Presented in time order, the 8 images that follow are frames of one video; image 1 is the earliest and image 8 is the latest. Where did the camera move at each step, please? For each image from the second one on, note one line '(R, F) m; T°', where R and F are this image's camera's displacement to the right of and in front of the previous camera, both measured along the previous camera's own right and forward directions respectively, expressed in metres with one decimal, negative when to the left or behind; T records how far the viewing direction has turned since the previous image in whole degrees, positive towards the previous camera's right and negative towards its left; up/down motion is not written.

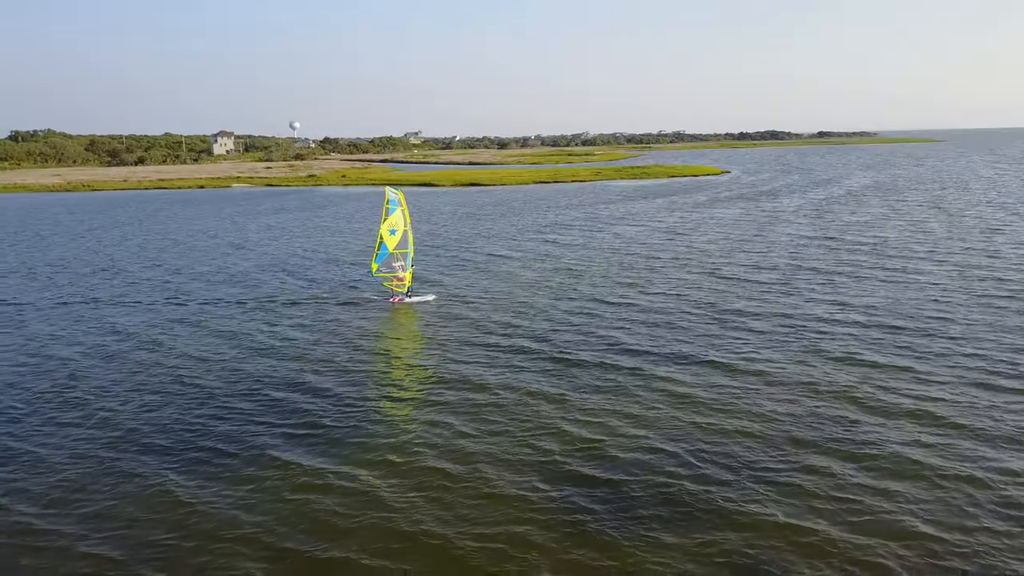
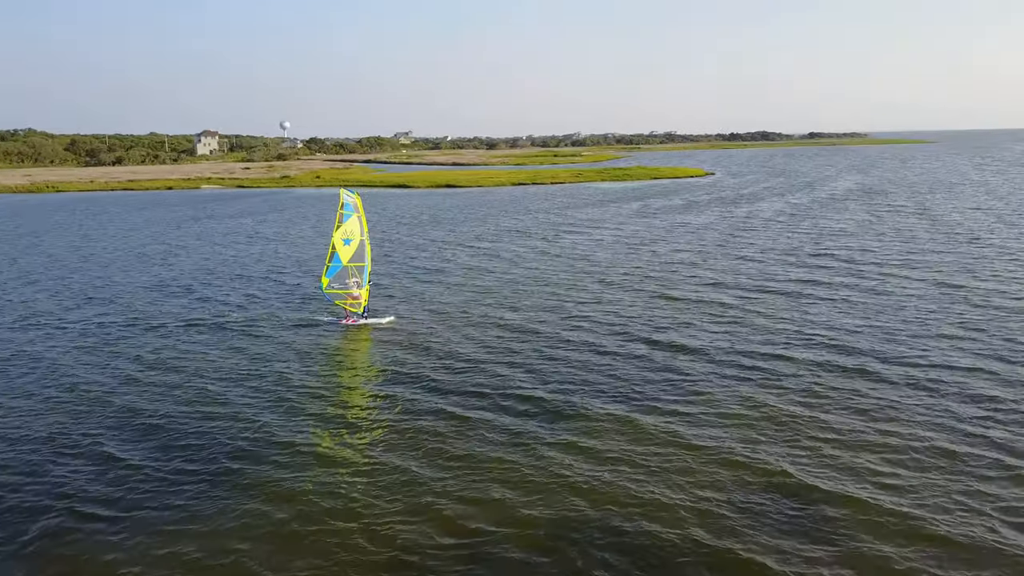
(+3.2, +4.4) m; +1°
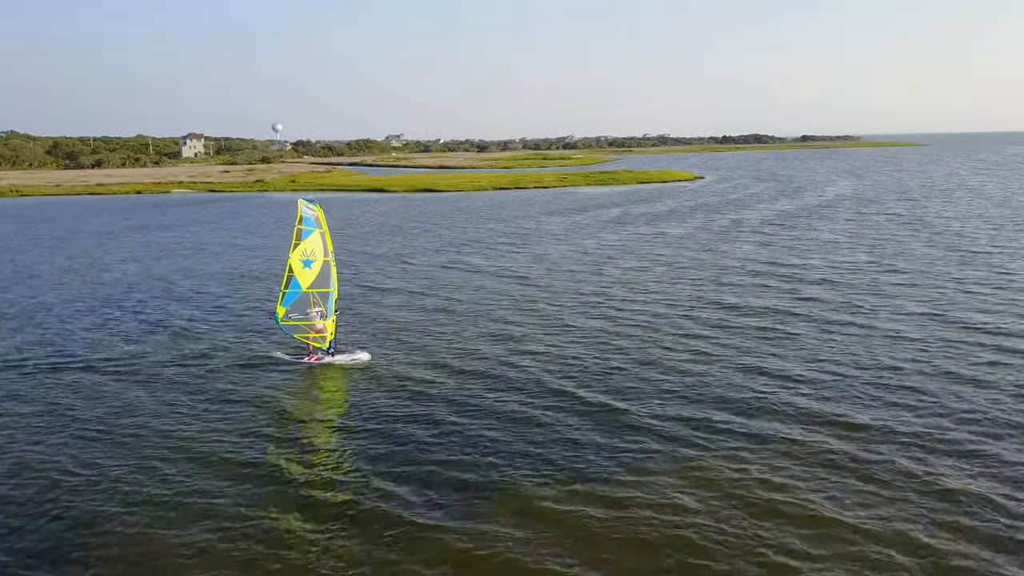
(+2.7, +5.2) m; 0°
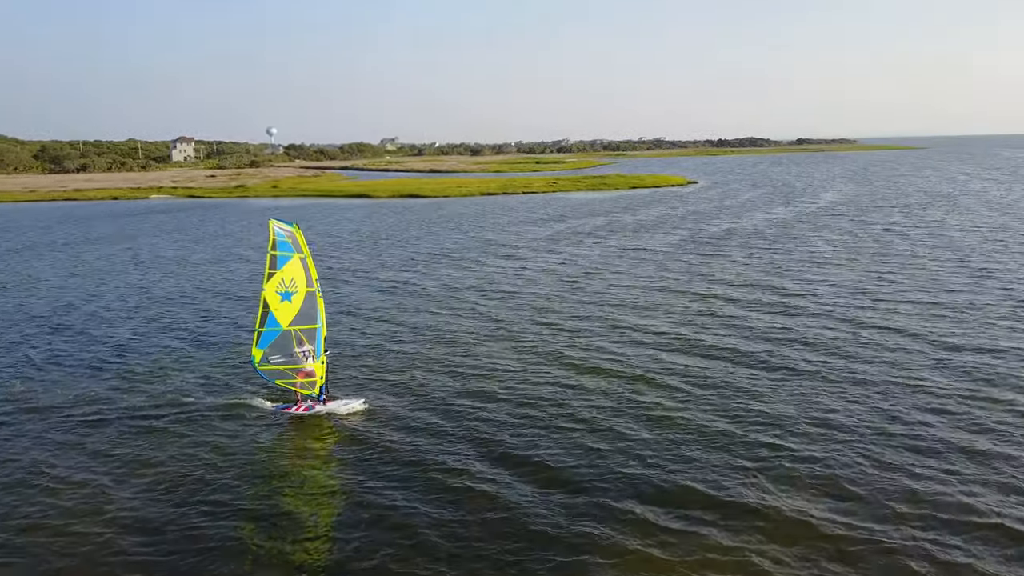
(+1.8, +4.4) m; 0°
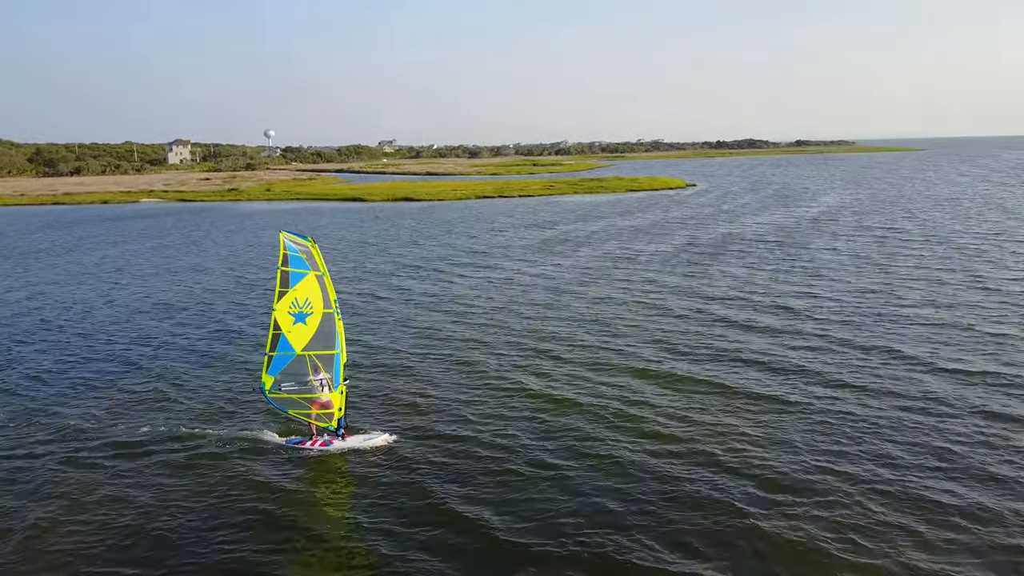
(+0.5, +2.3) m; 0°
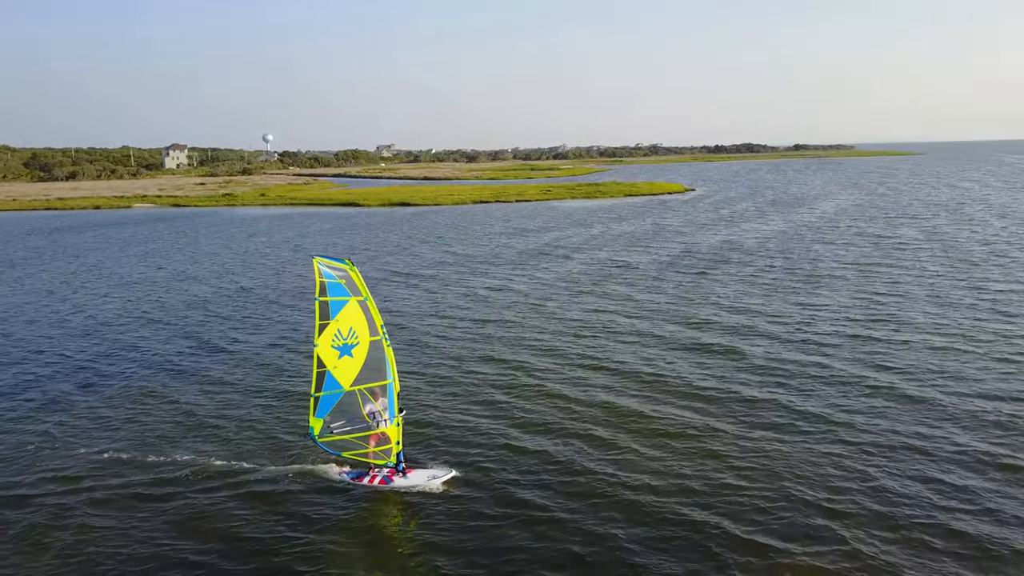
(+0.3, +1.5) m; 0°
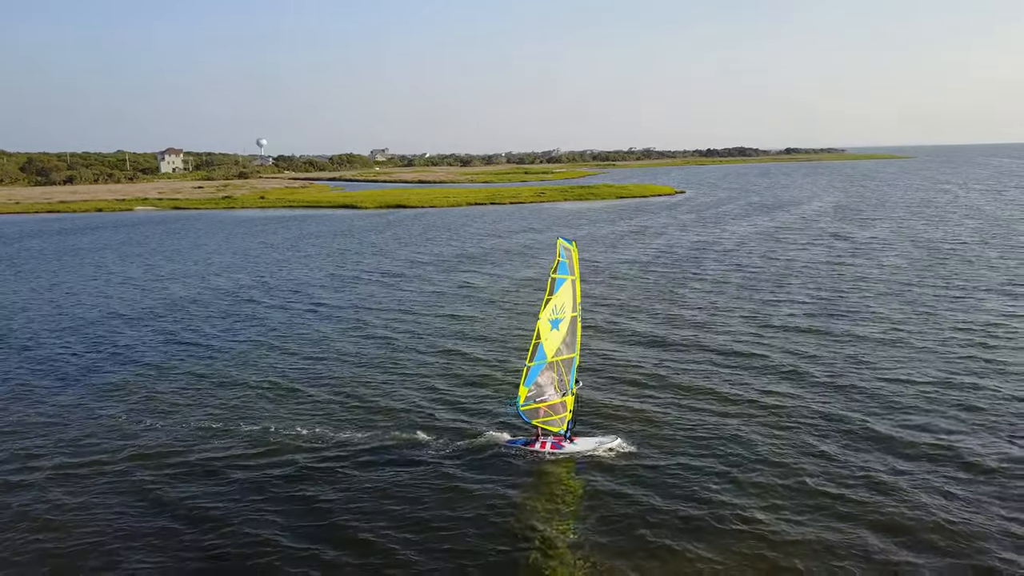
(0.0, -3.5) m; 0°
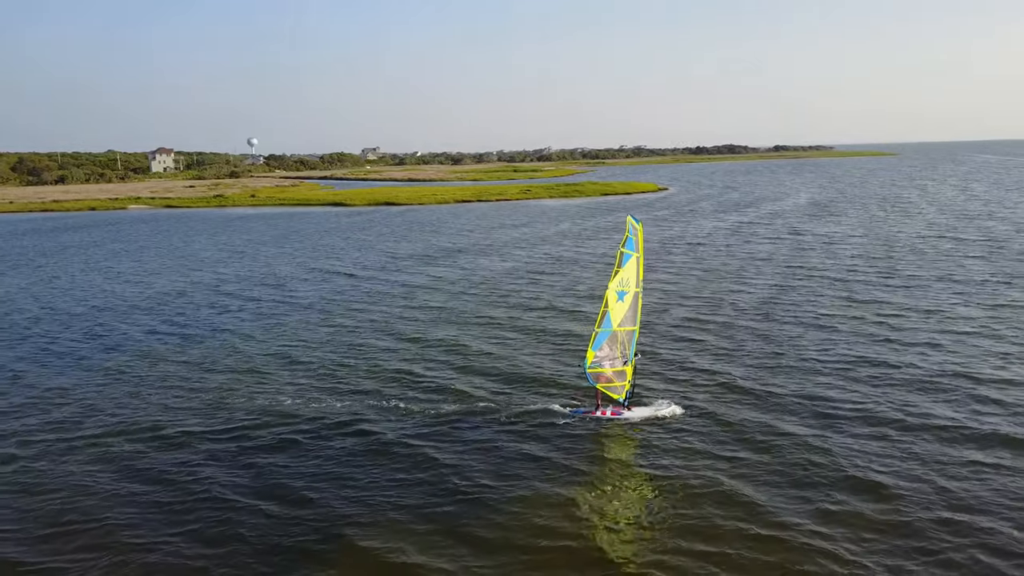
(+1.2, -3.5) m; +1°
